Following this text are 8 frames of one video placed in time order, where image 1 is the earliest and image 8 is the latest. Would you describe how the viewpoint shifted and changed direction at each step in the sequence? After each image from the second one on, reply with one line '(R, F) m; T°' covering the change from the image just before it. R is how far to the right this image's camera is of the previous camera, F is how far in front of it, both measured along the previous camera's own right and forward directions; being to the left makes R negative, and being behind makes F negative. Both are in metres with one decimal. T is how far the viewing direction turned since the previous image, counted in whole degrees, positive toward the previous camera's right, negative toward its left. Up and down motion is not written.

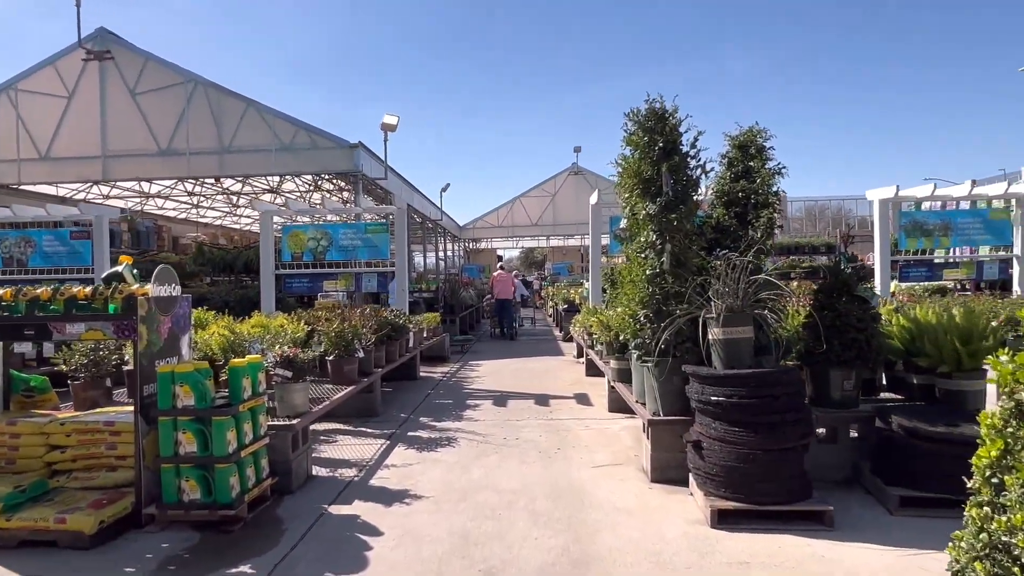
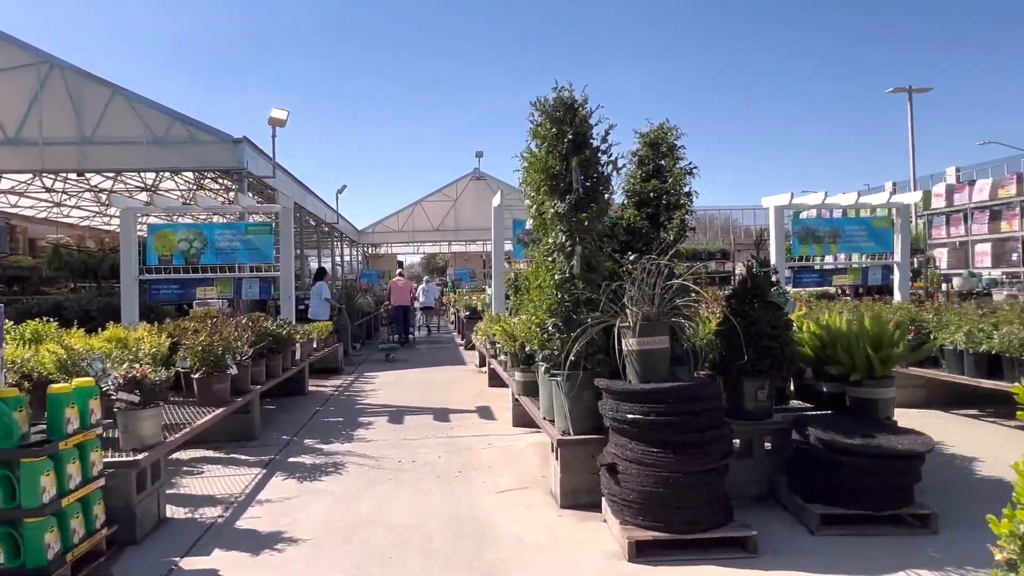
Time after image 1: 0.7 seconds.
(0.0, +0.5) m; +8°
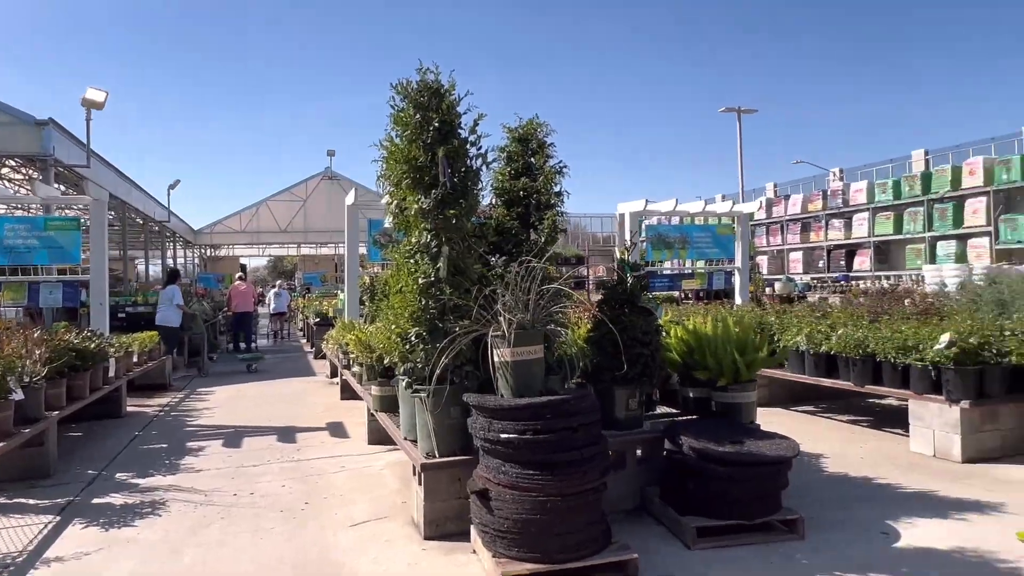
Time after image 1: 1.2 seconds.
(0.0, +0.4) m; +12°
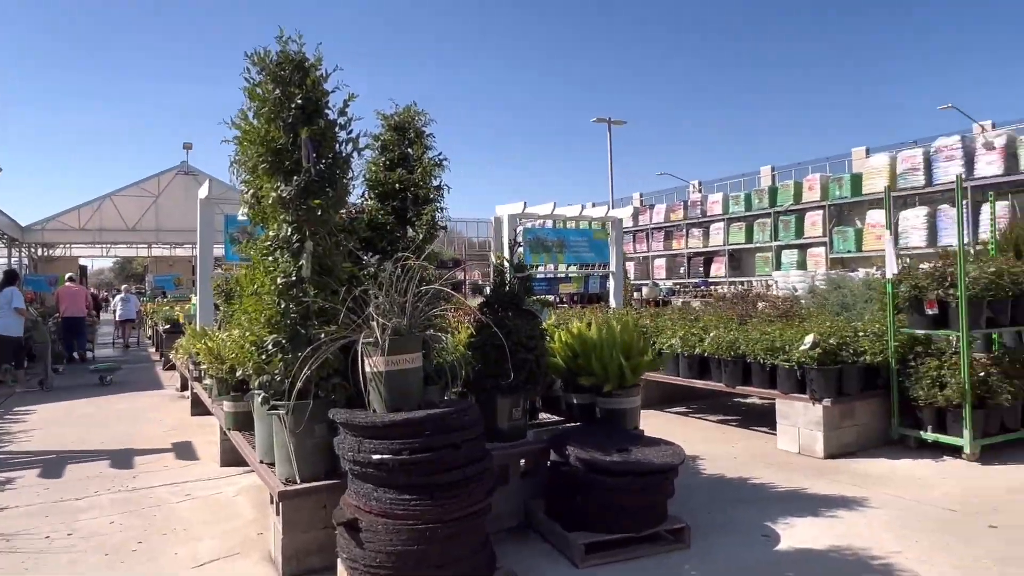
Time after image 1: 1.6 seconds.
(0.0, +0.3) m; +11°
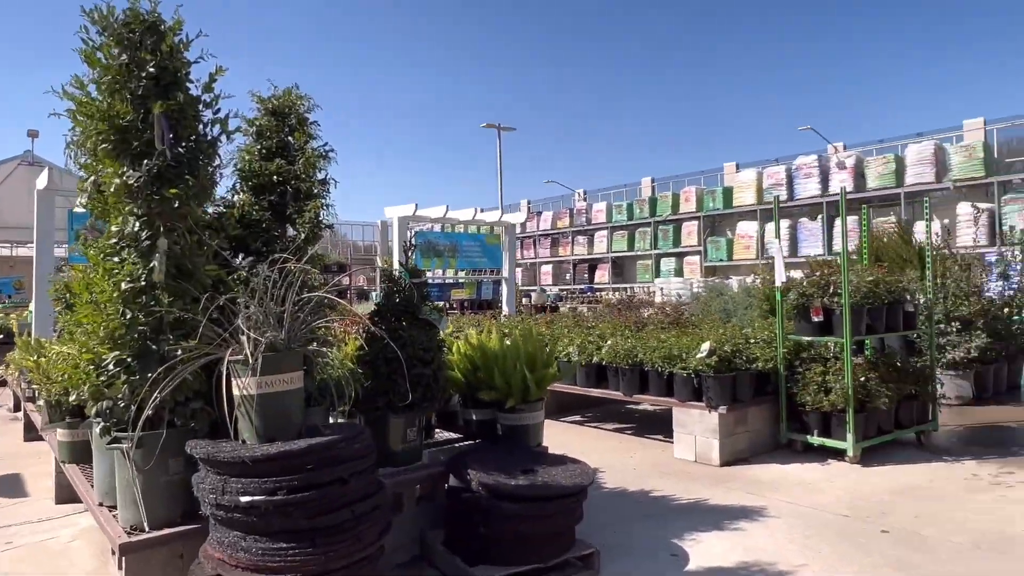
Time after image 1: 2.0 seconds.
(0.0, +0.3) m; +10°
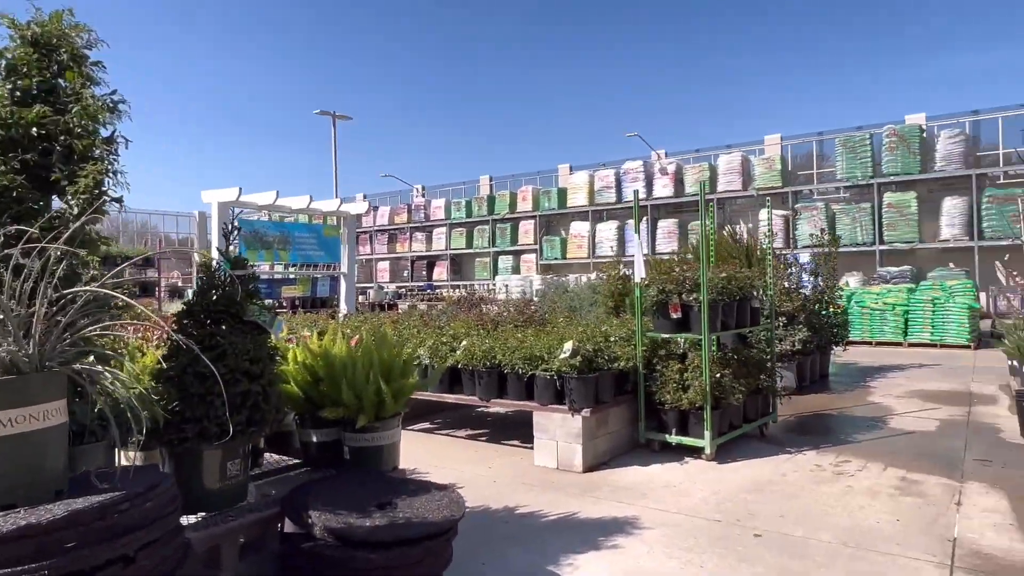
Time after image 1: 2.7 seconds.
(-0.1, +0.6) m; +14°
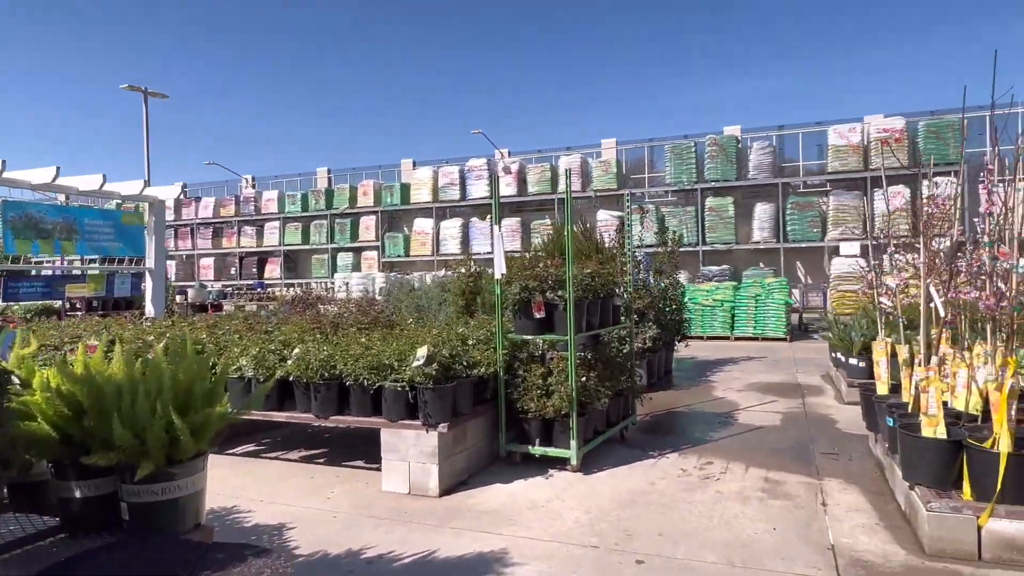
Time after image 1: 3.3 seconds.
(0.0, +0.6) m; +14°
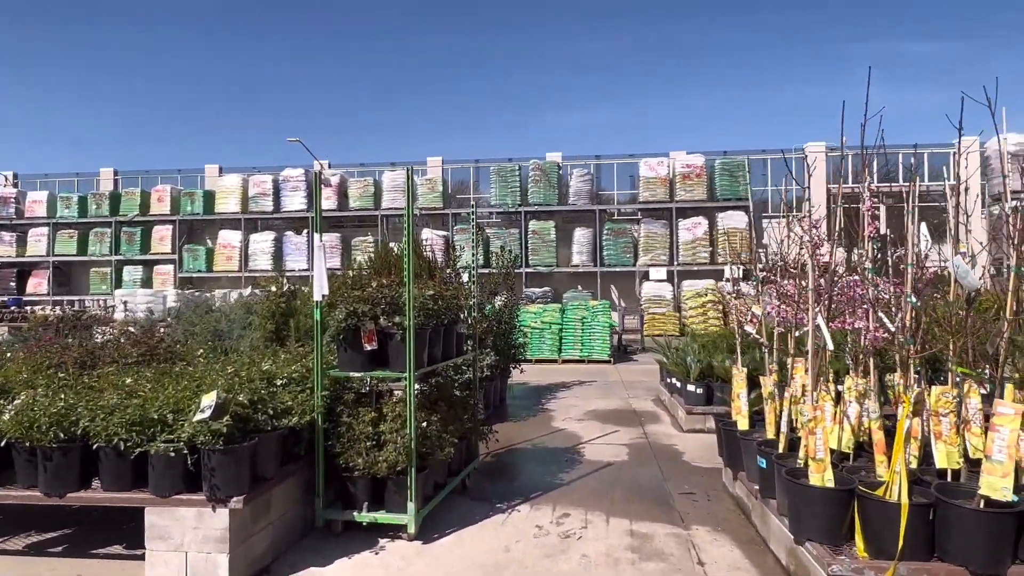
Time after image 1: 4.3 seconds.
(0.0, +0.9) m; +15°
